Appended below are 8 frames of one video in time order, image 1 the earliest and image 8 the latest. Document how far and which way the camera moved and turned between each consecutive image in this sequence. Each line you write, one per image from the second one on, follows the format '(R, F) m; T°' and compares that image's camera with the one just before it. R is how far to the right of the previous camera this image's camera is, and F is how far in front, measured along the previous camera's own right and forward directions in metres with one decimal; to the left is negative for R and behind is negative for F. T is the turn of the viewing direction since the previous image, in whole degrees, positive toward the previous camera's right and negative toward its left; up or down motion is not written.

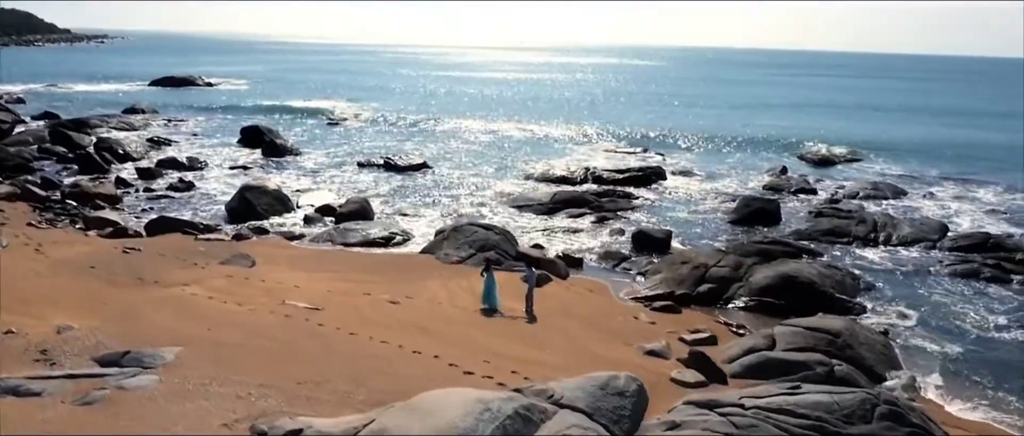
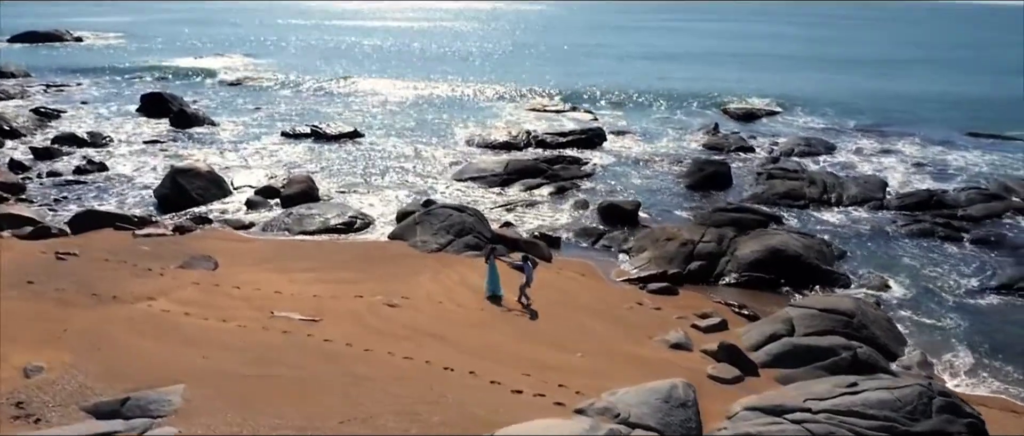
(-2.2, +1.1) m; +8°
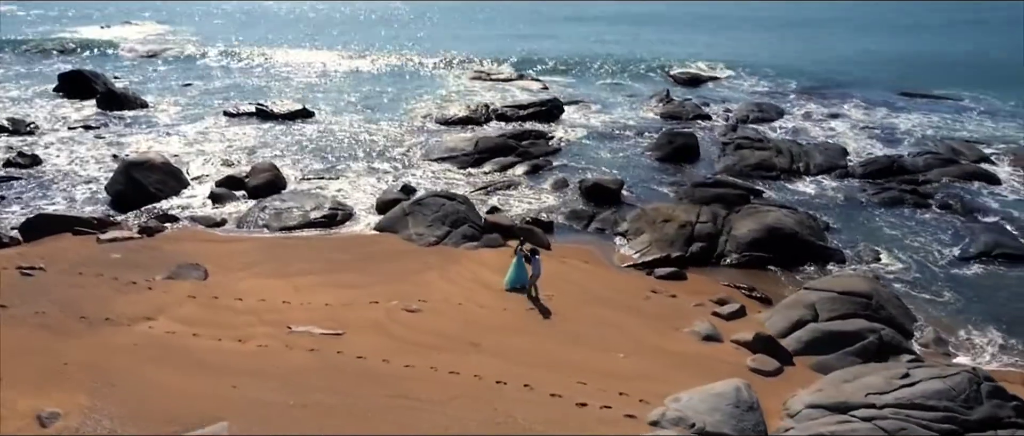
(-1.9, +0.7) m; +6°
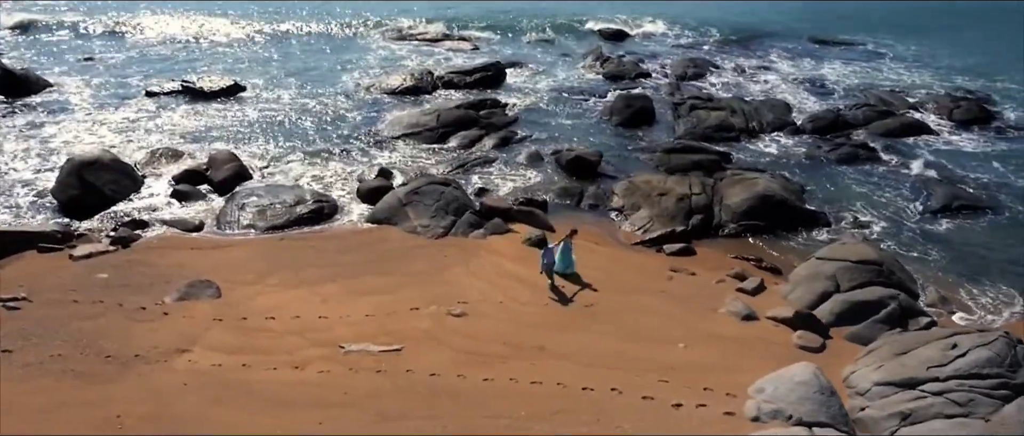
(-2.7, +0.5) m; +9°
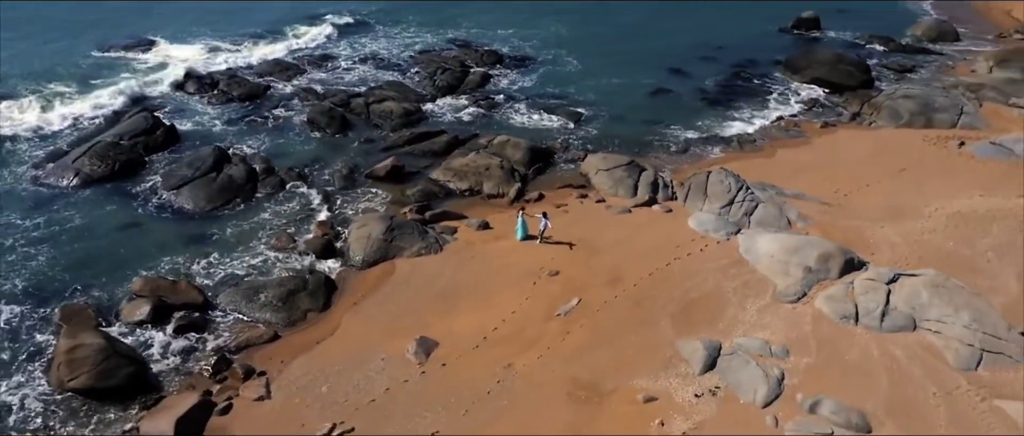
(-15.9, +0.2) m; +47°
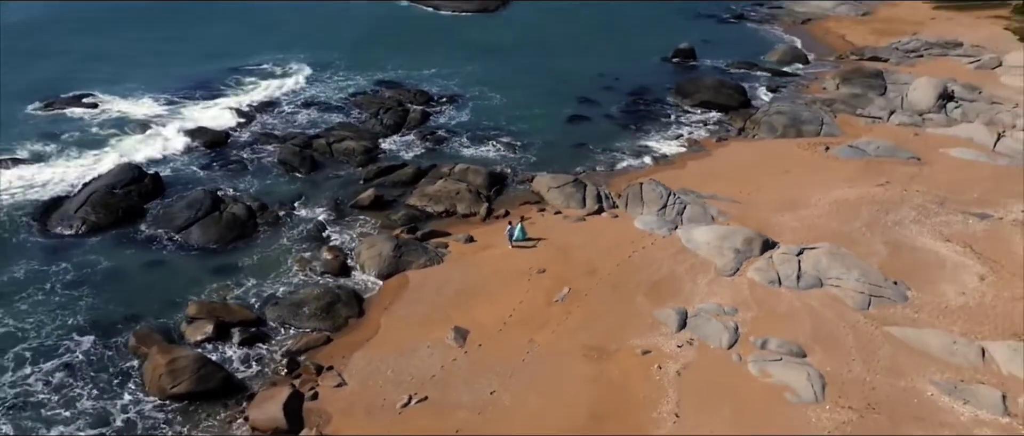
(-3.8, -4.4) m; +9°
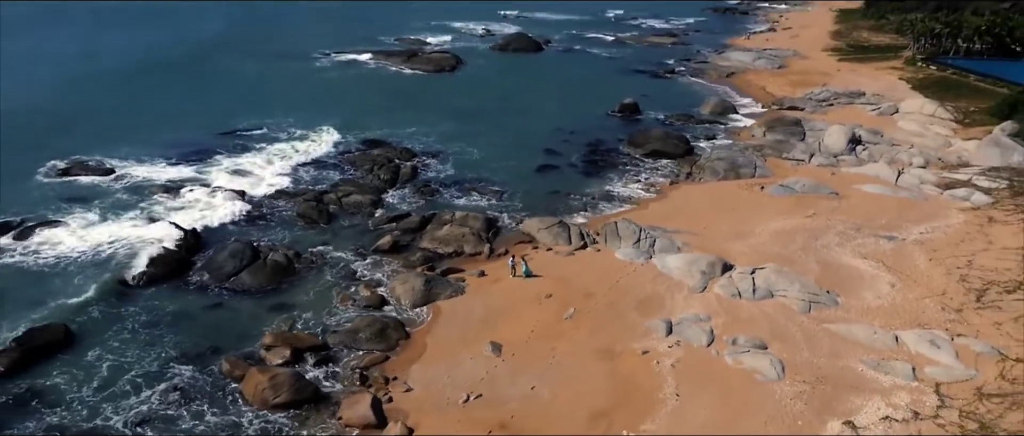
(-3.2, -5.5) m; +5°
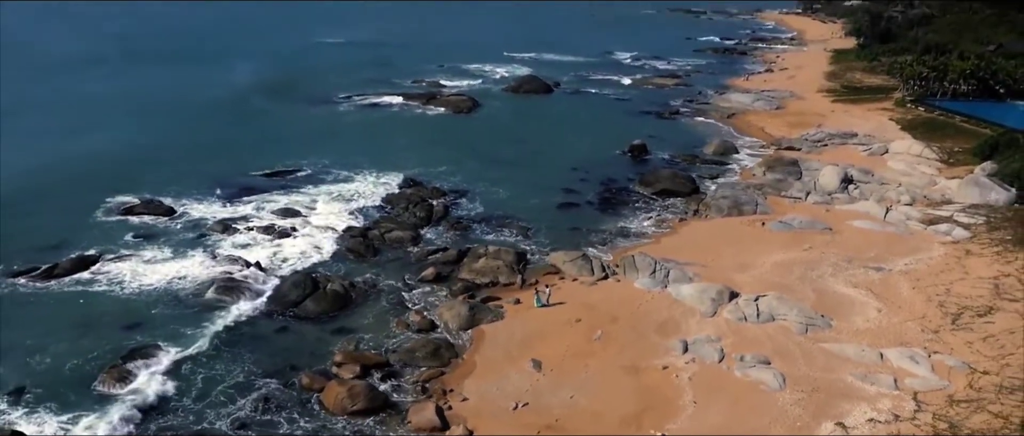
(-1.5, -4.6) m; 0°
